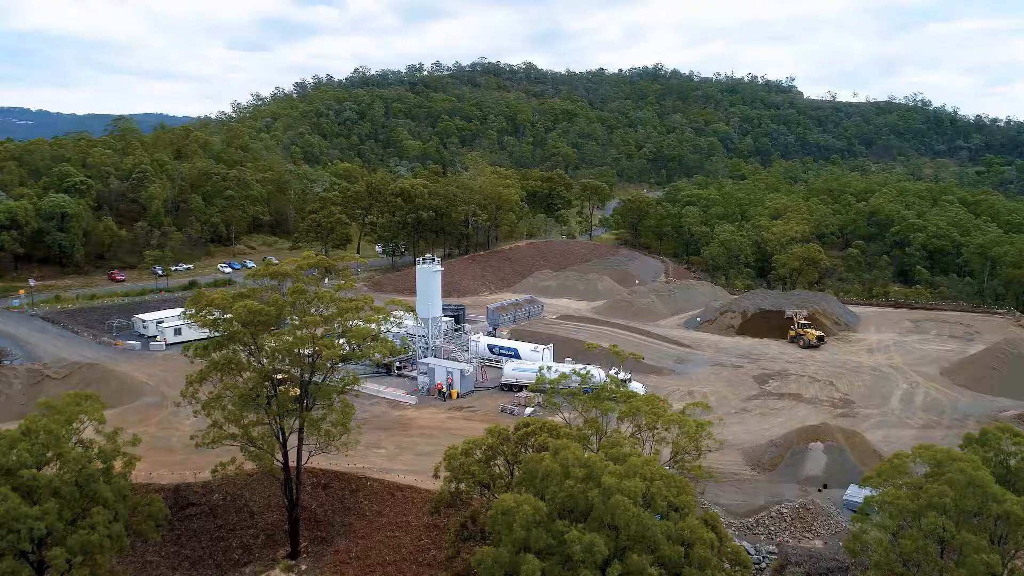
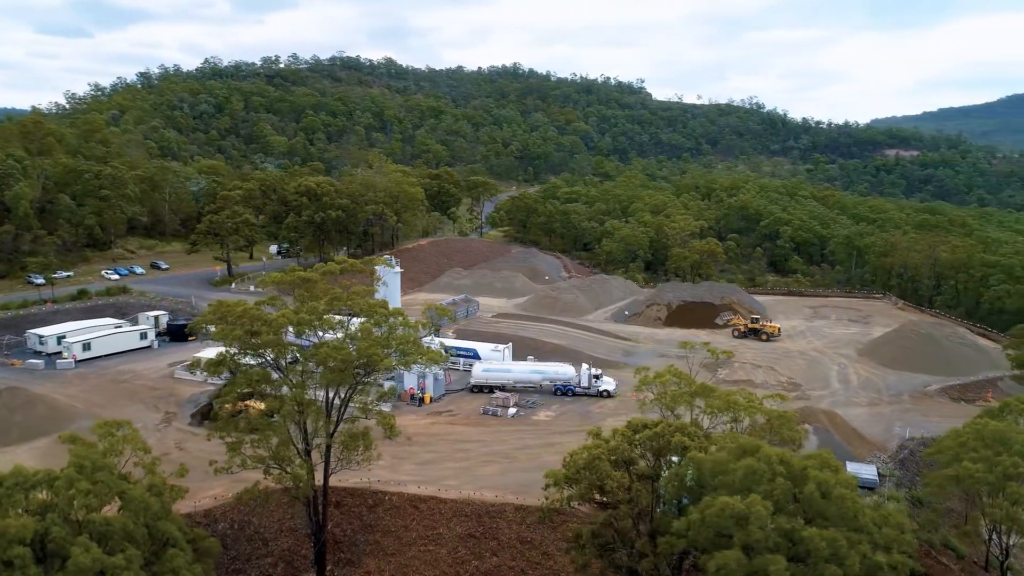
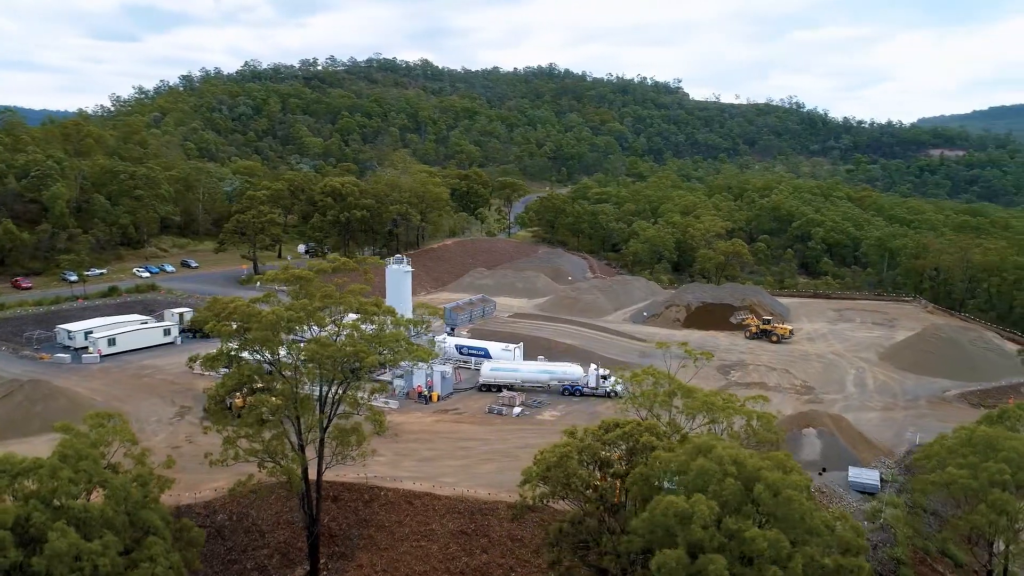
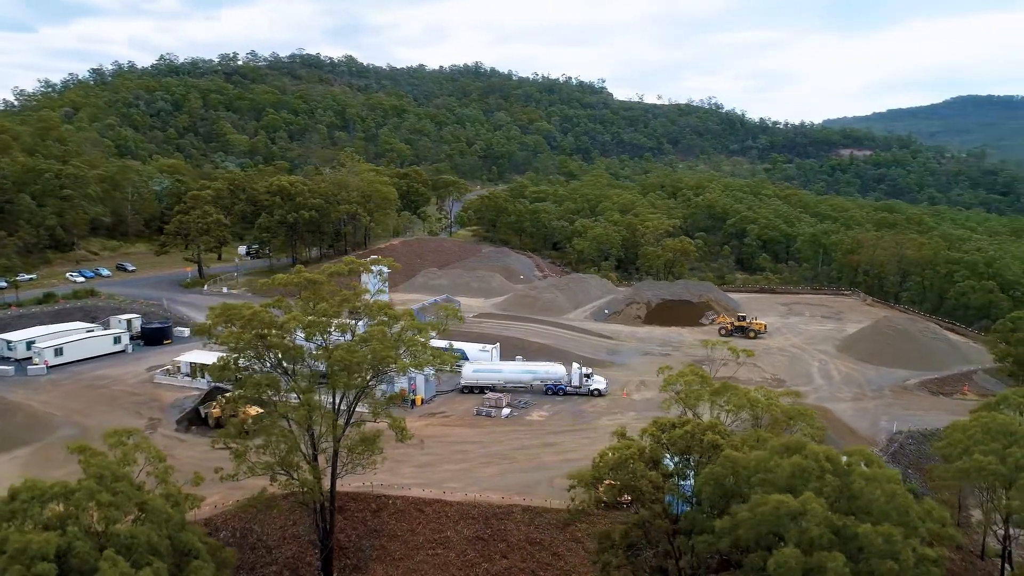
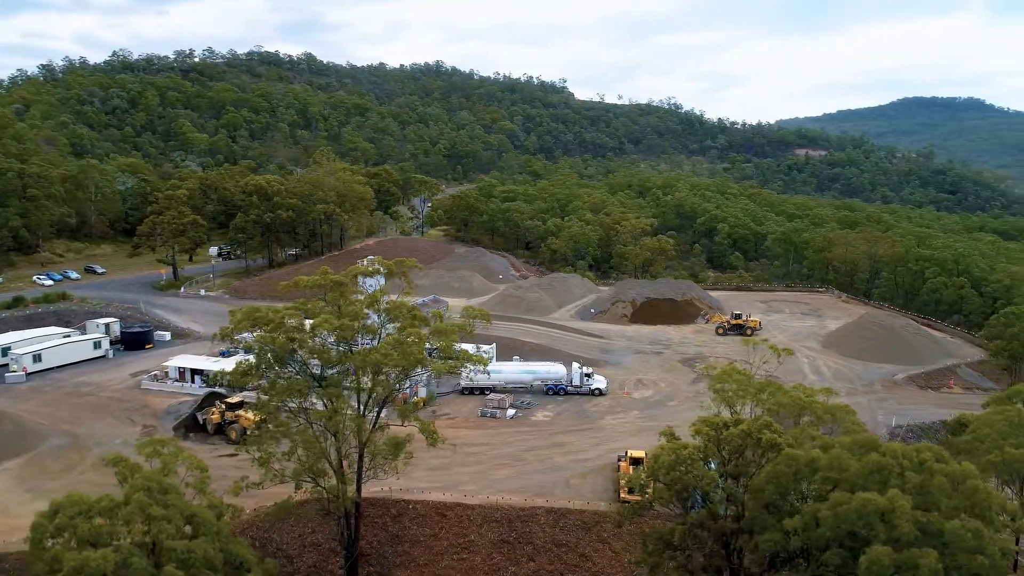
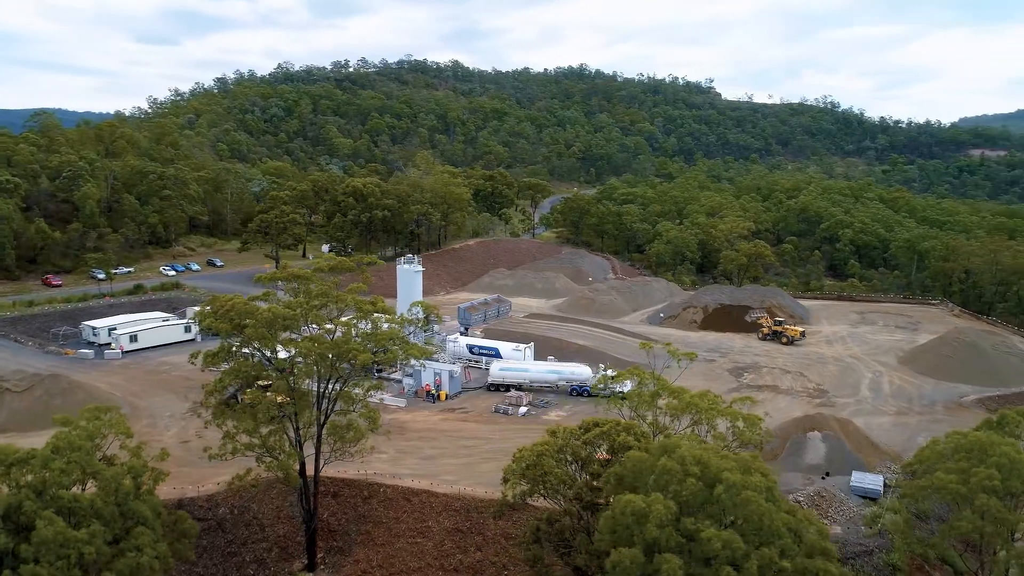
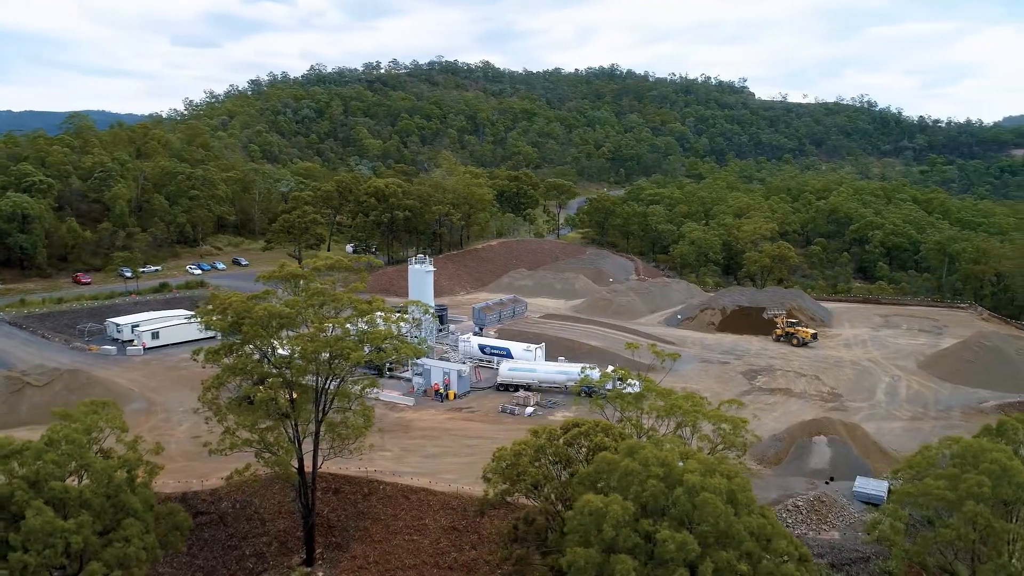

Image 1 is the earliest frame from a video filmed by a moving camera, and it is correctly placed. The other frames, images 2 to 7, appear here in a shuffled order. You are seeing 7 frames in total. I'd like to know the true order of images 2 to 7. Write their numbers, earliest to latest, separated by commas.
7, 6, 3, 2, 4, 5
